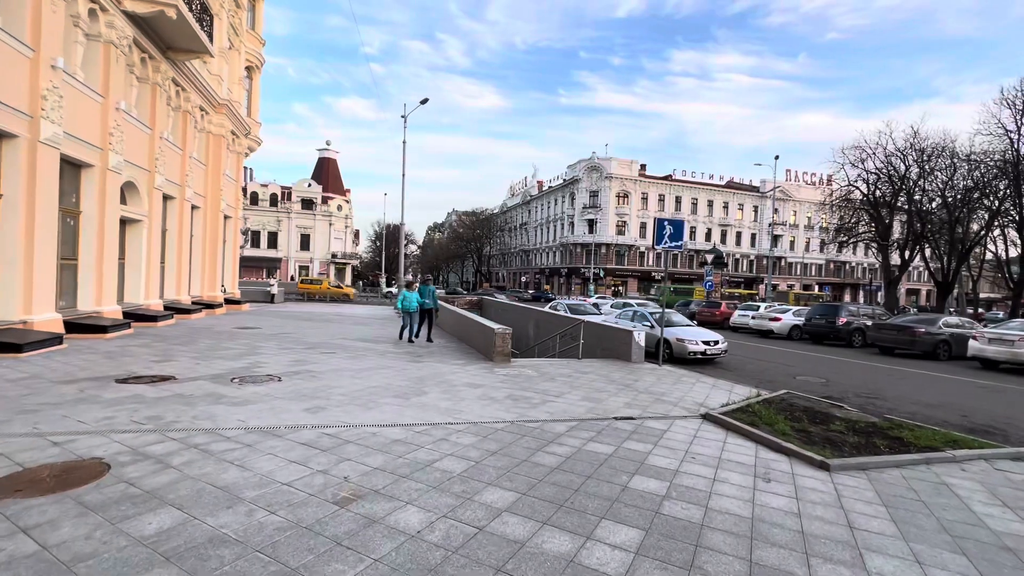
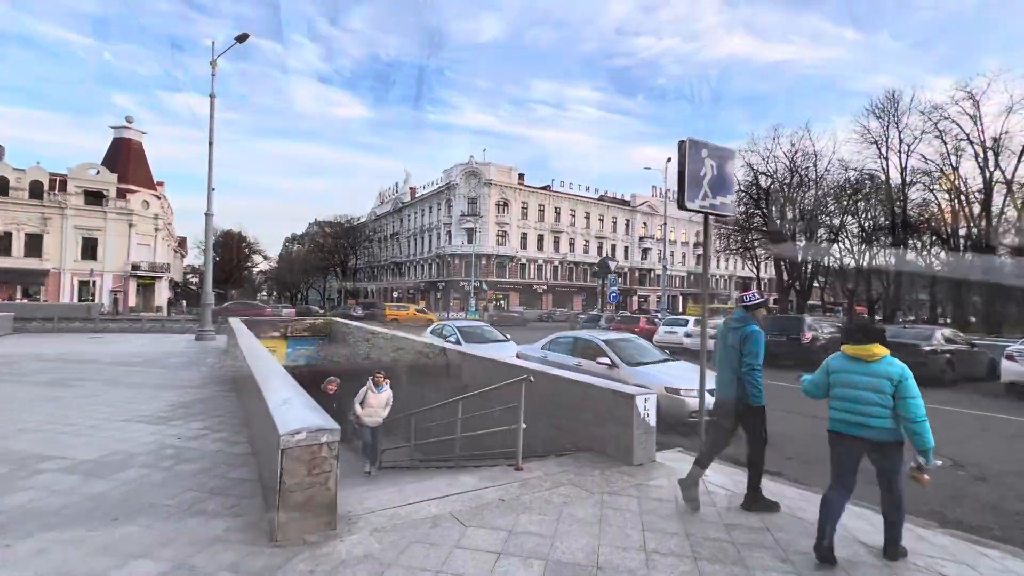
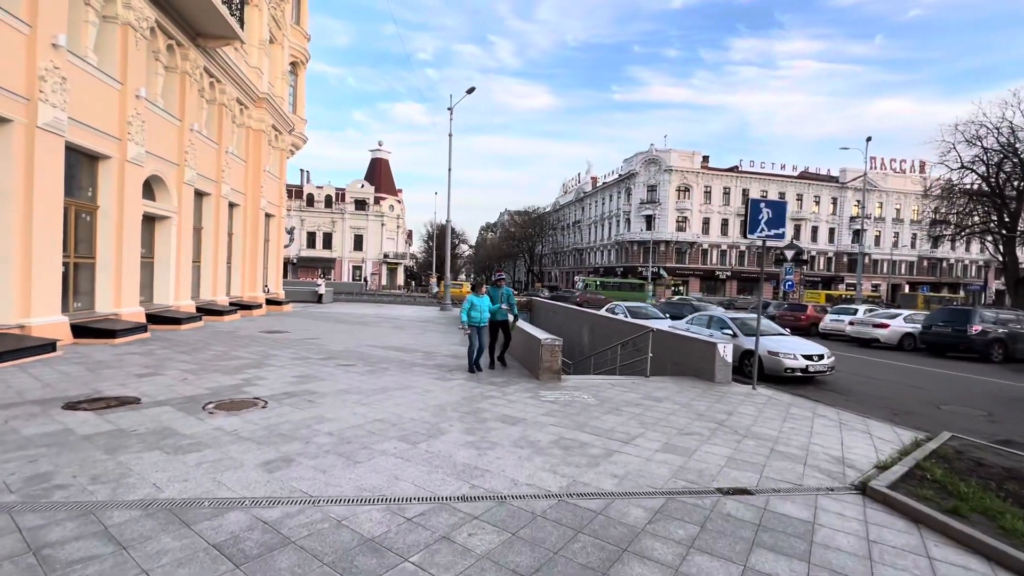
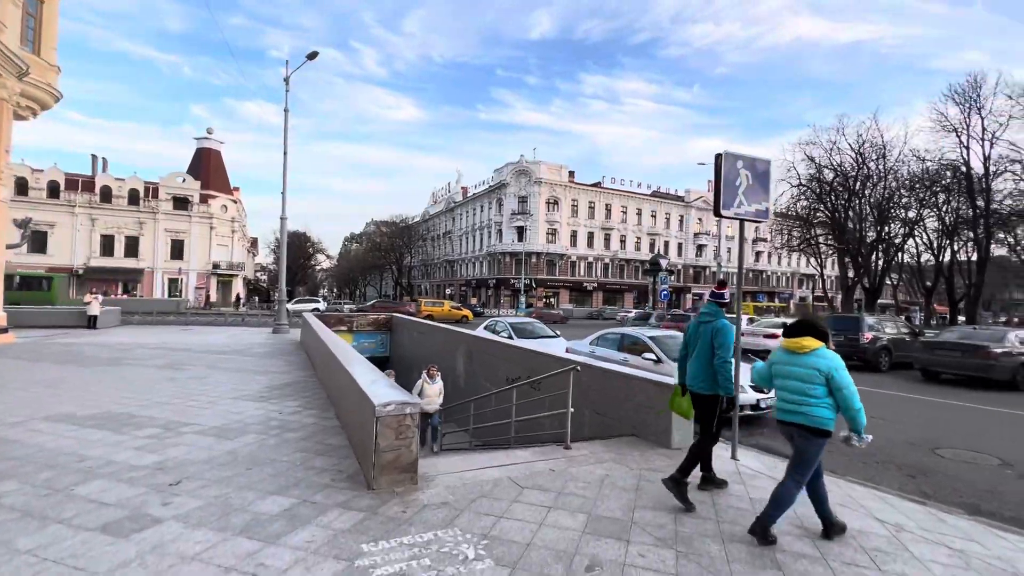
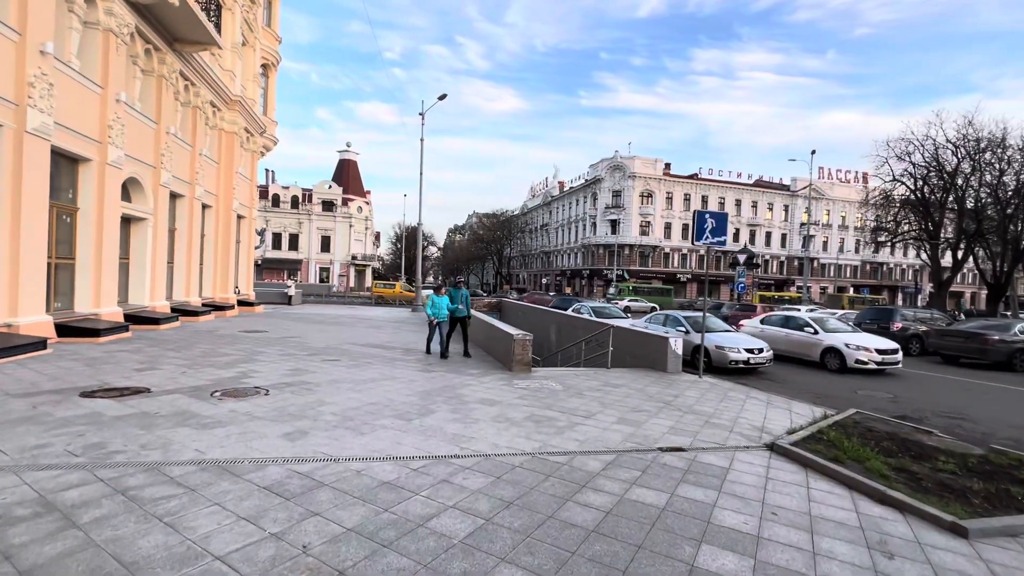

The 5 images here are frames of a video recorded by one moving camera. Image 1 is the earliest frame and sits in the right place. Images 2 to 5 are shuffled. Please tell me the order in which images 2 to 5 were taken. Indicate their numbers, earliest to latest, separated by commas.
5, 3, 4, 2
